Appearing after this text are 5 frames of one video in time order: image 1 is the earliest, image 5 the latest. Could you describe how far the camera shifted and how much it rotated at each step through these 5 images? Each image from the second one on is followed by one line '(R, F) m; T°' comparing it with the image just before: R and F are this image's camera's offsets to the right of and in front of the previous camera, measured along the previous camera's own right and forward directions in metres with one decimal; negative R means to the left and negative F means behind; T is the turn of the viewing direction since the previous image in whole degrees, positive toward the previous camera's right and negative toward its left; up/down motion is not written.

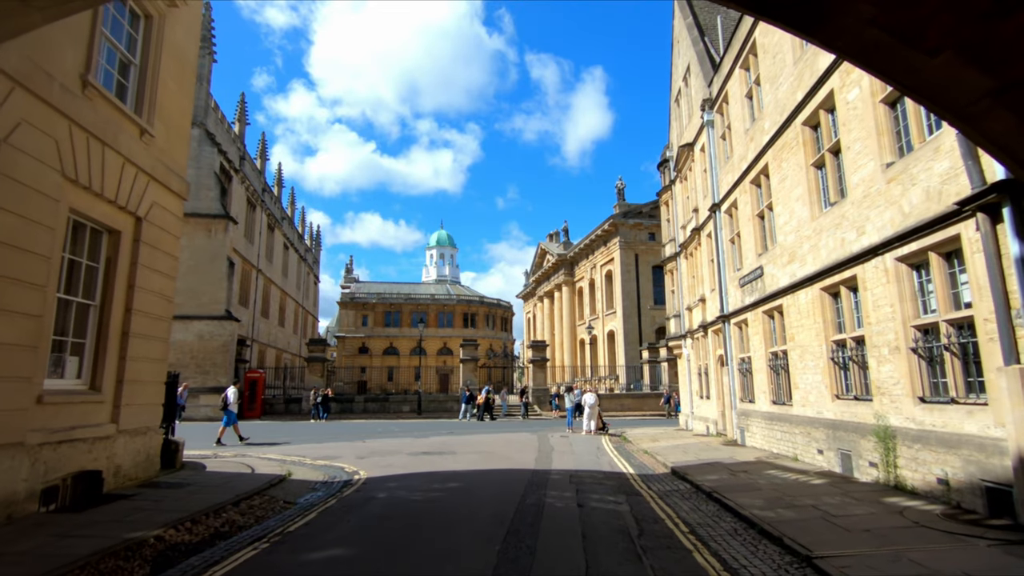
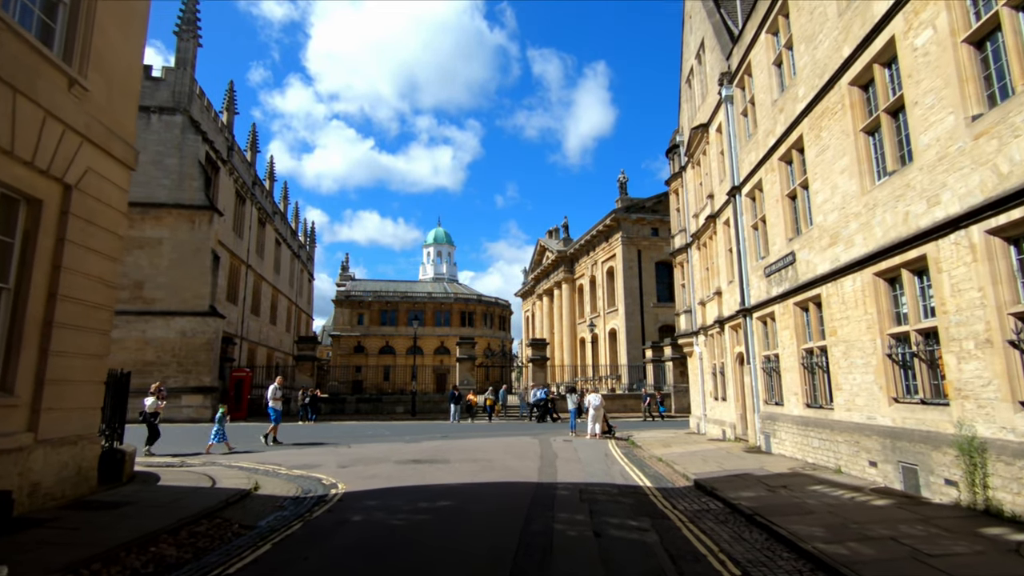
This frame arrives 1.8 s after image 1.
(-0.1, +1.6) m; 0°
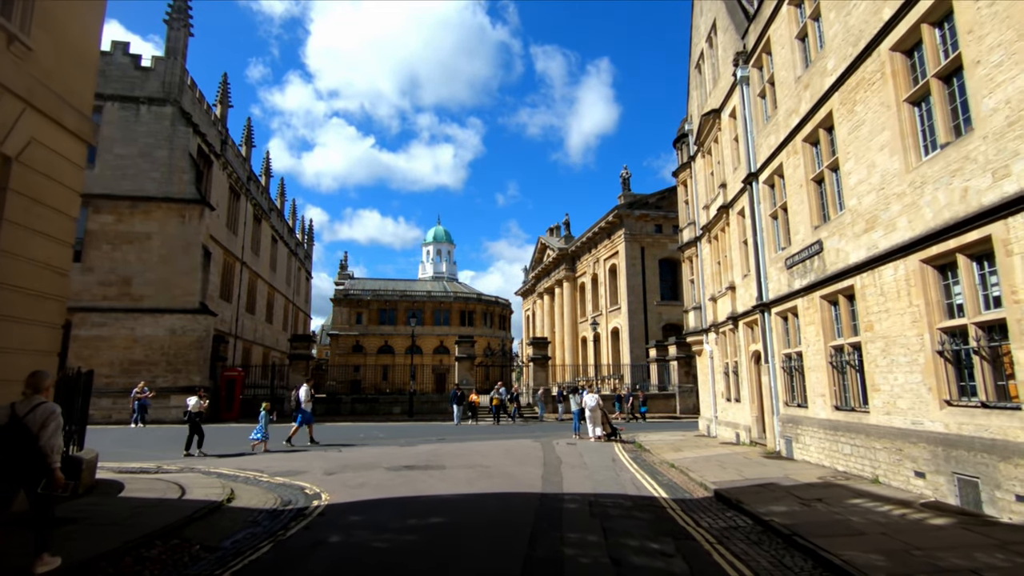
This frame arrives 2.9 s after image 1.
(0.0, +1.0) m; 0°
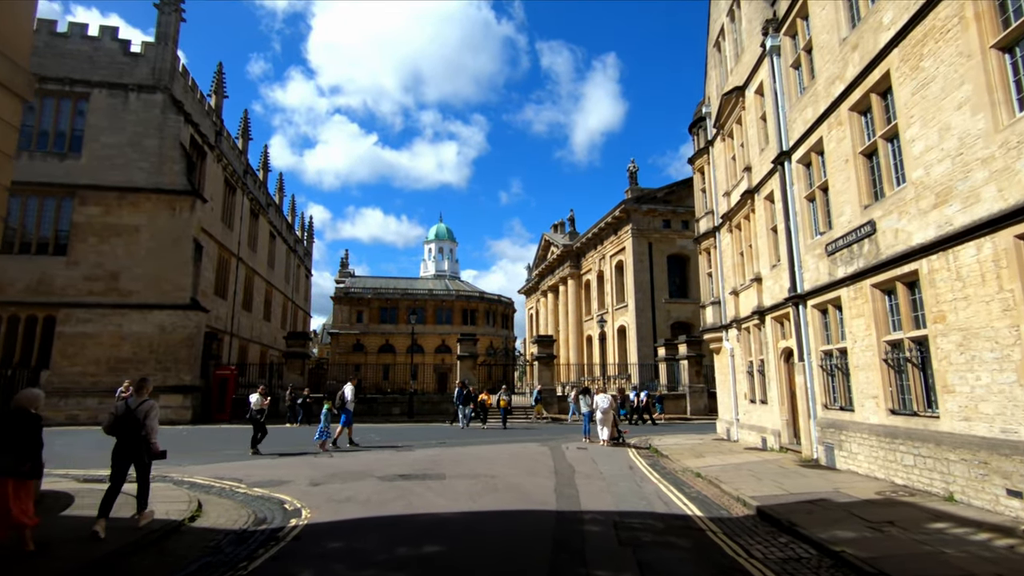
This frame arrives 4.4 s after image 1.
(-0.1, +1.4) m; 0°
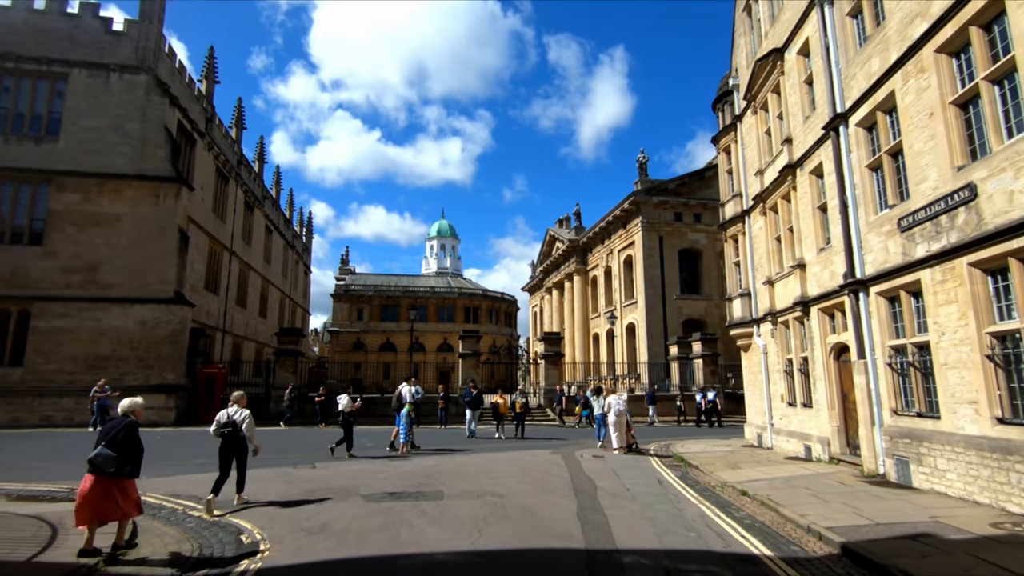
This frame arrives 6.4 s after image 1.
(-0.2, +1.9) m; 0°
